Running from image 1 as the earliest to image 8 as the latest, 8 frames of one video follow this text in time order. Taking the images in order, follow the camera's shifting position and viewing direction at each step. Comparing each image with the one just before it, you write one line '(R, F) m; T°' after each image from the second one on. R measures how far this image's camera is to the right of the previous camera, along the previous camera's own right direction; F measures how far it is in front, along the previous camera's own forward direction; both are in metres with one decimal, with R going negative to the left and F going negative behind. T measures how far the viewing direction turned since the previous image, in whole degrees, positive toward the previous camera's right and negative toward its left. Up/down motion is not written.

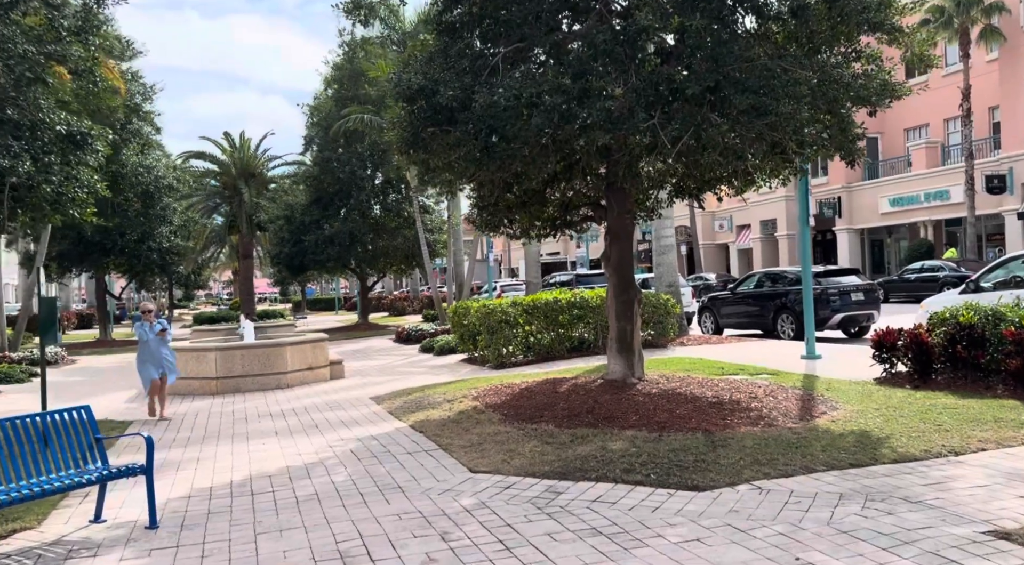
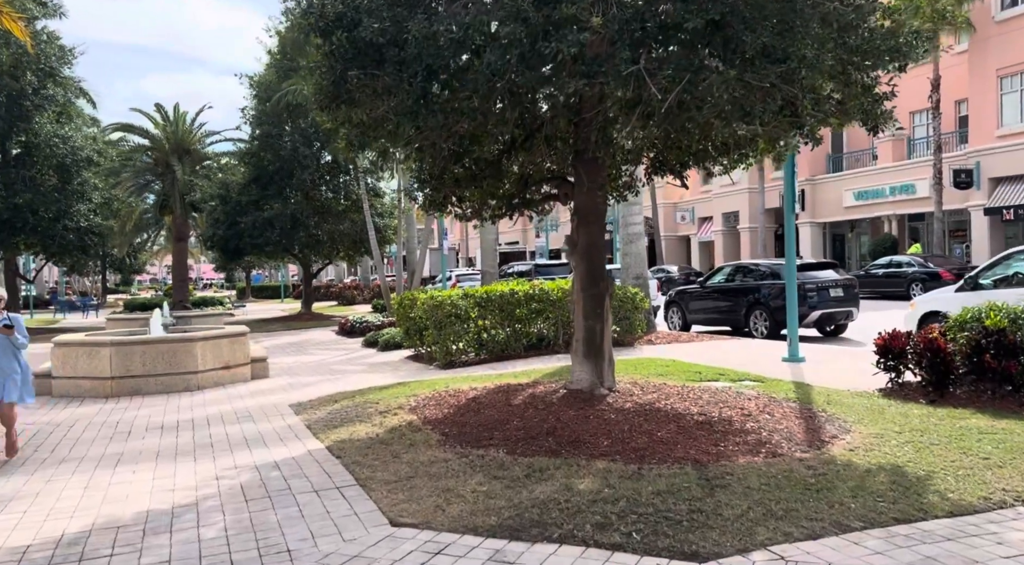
(+0.1, +1.6) m; +3°
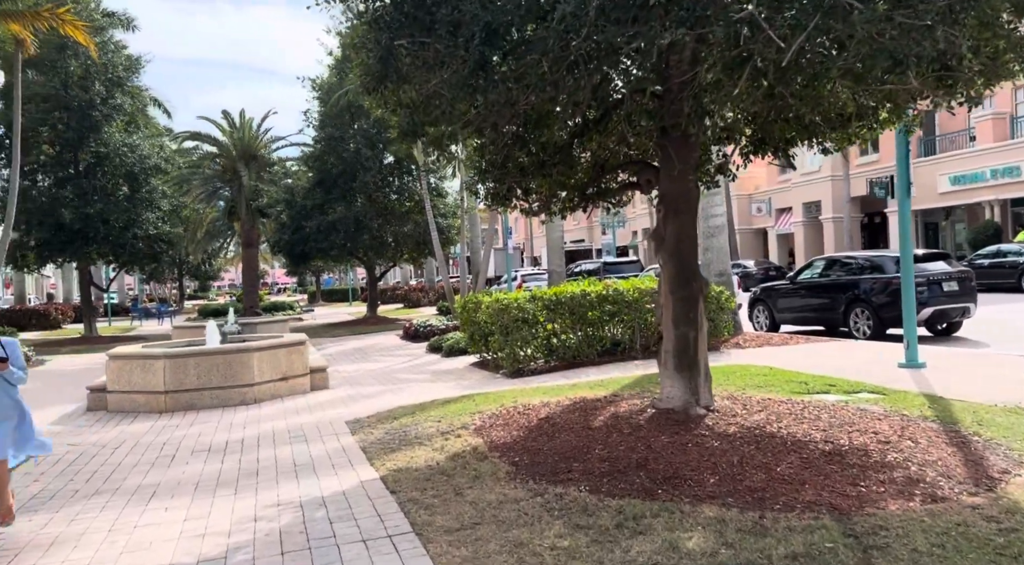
(-0.1, +1.0) m; -5°
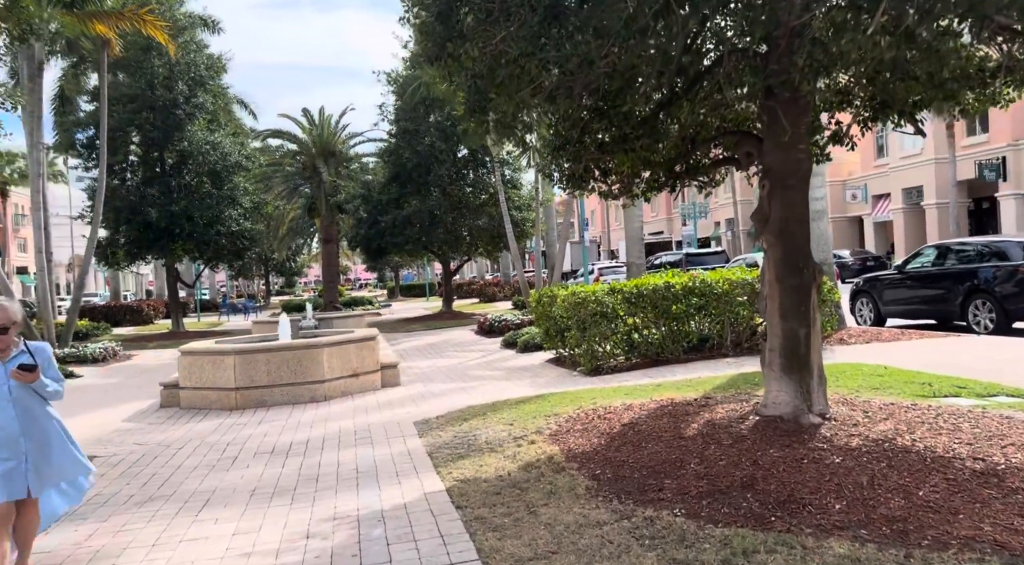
(0.0, +0.7) m; -6°
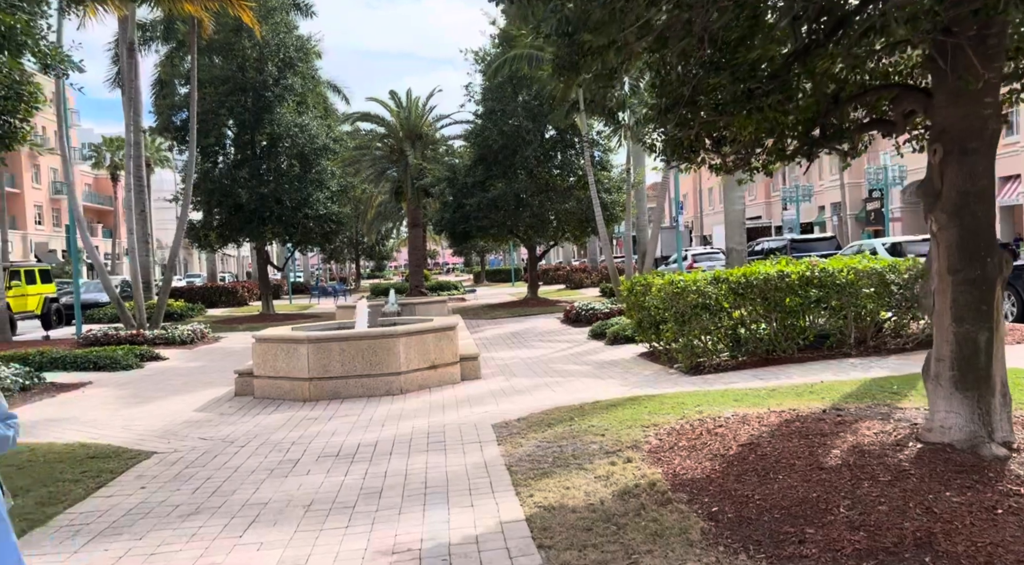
(-0.1, +1.0) m; -6°
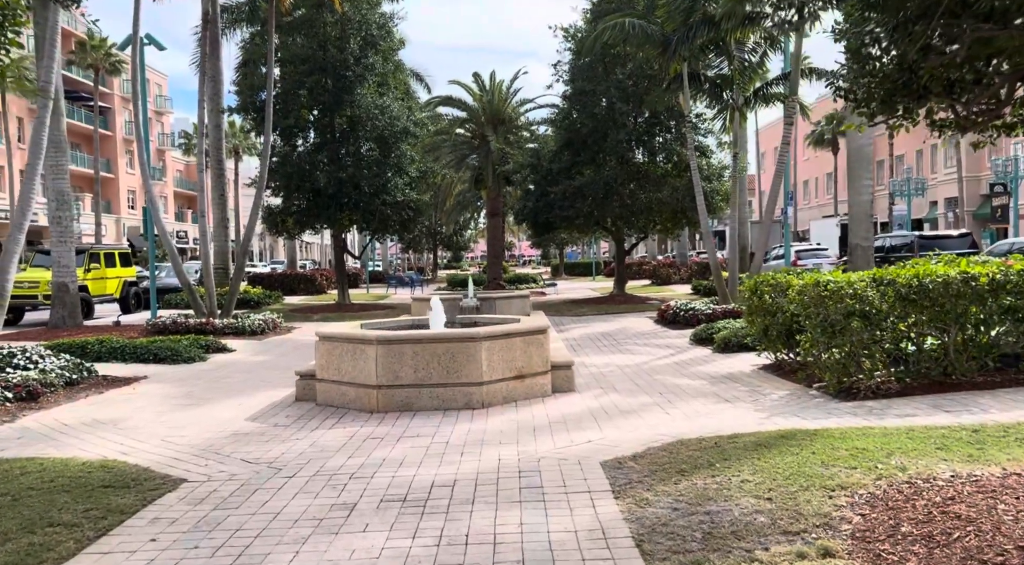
(-0.3, +1.7) m; -6°
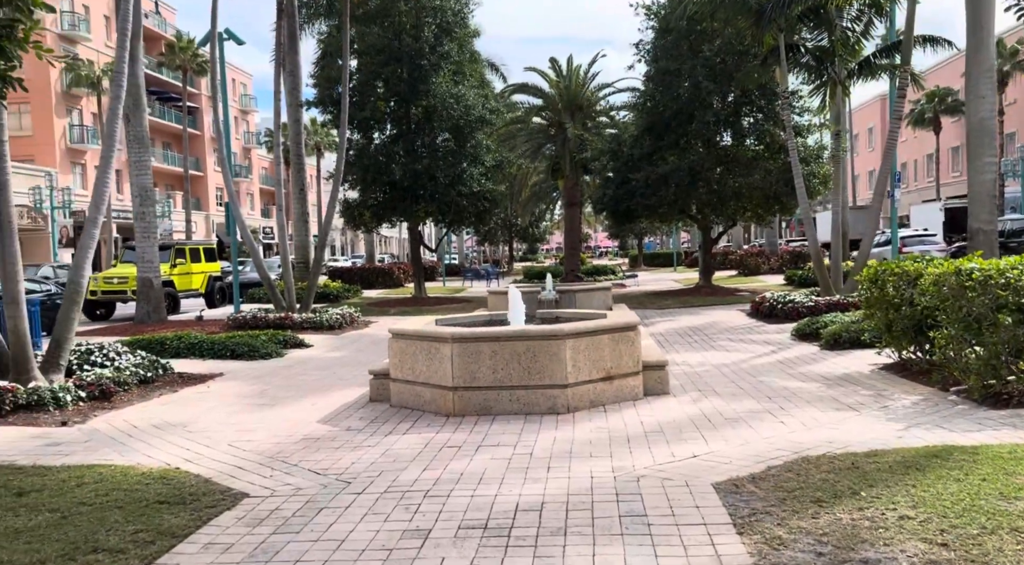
(-0.1, +0.8) m; -6°
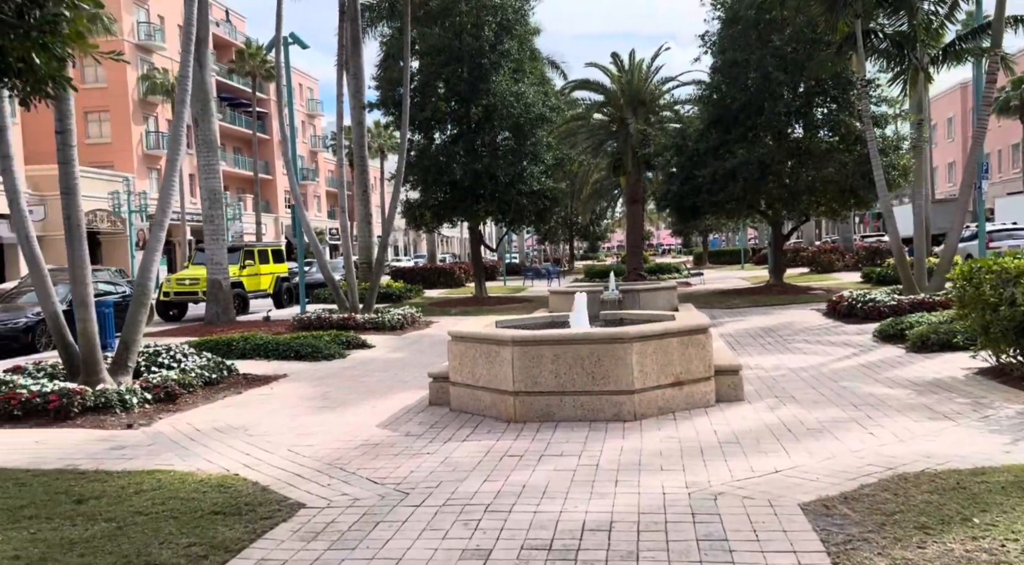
(0.0, +0.3) m; -5°
